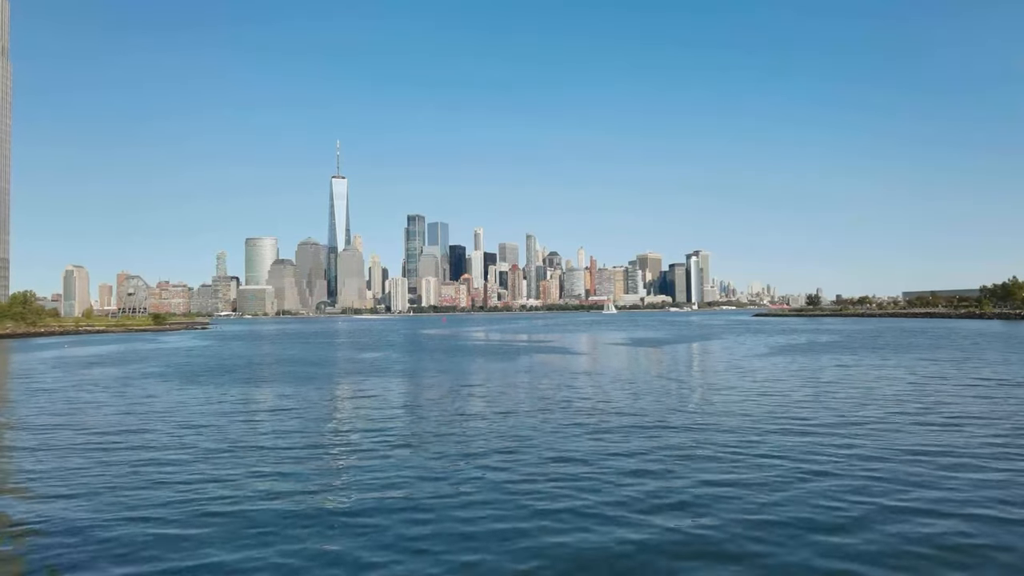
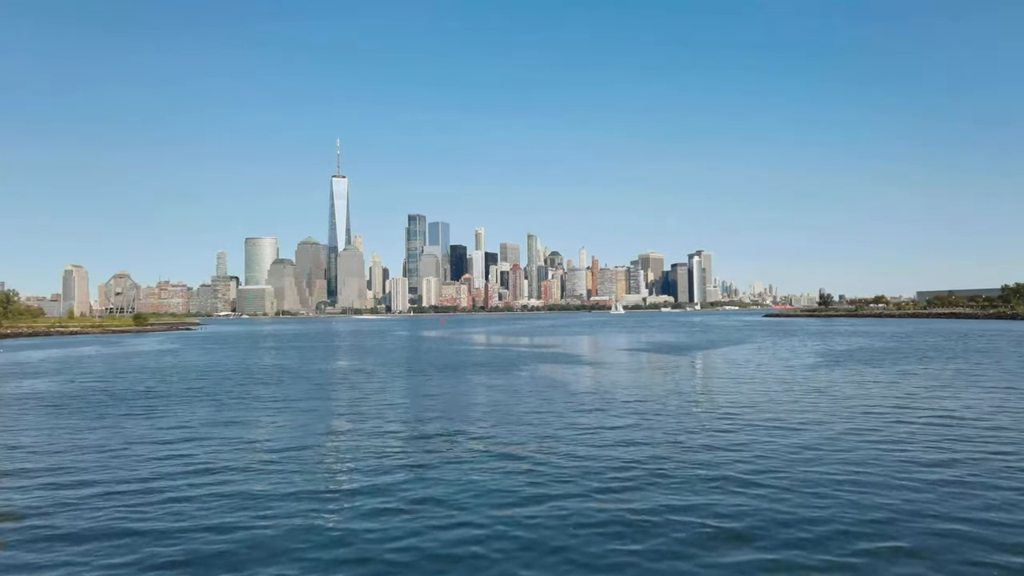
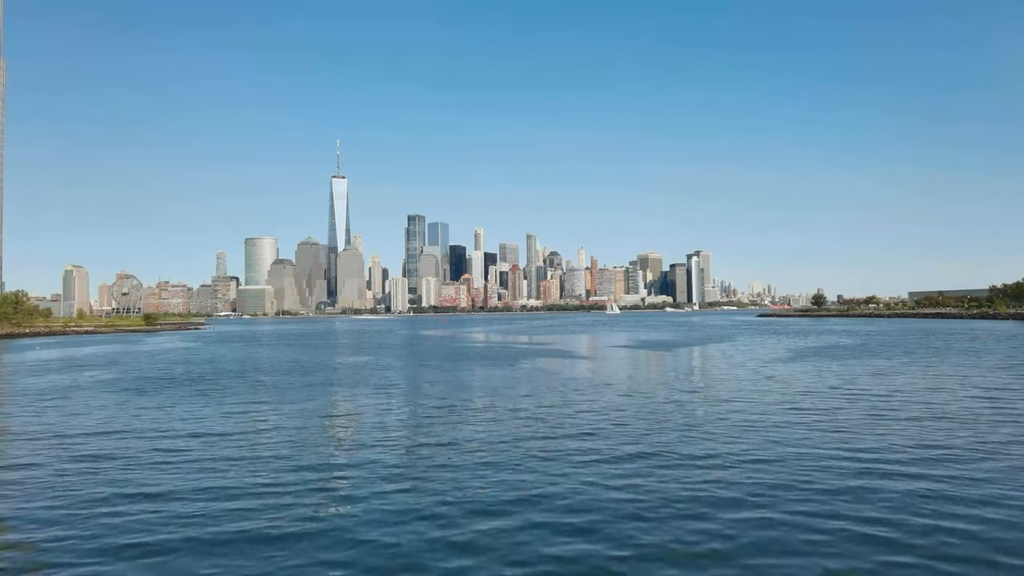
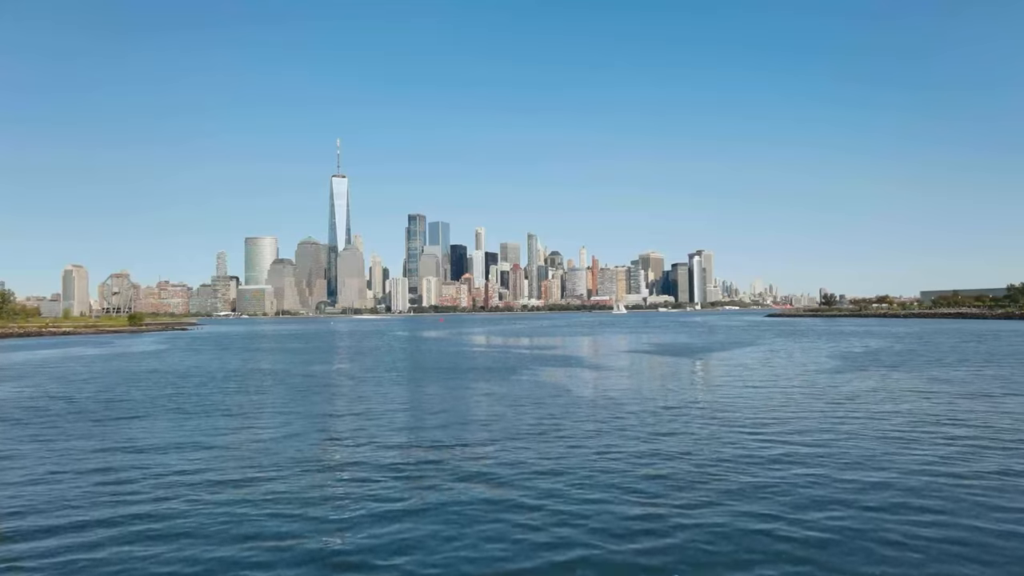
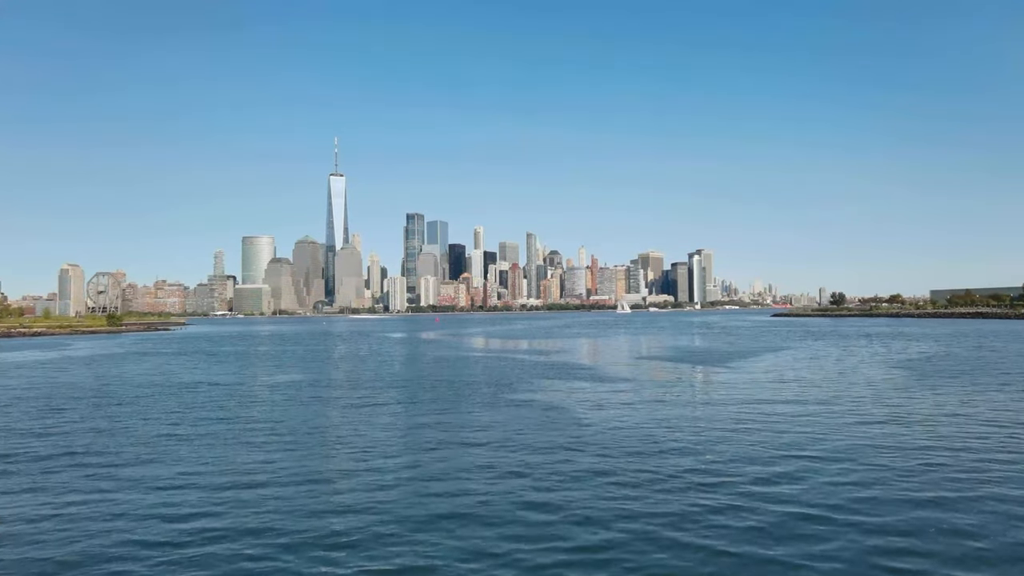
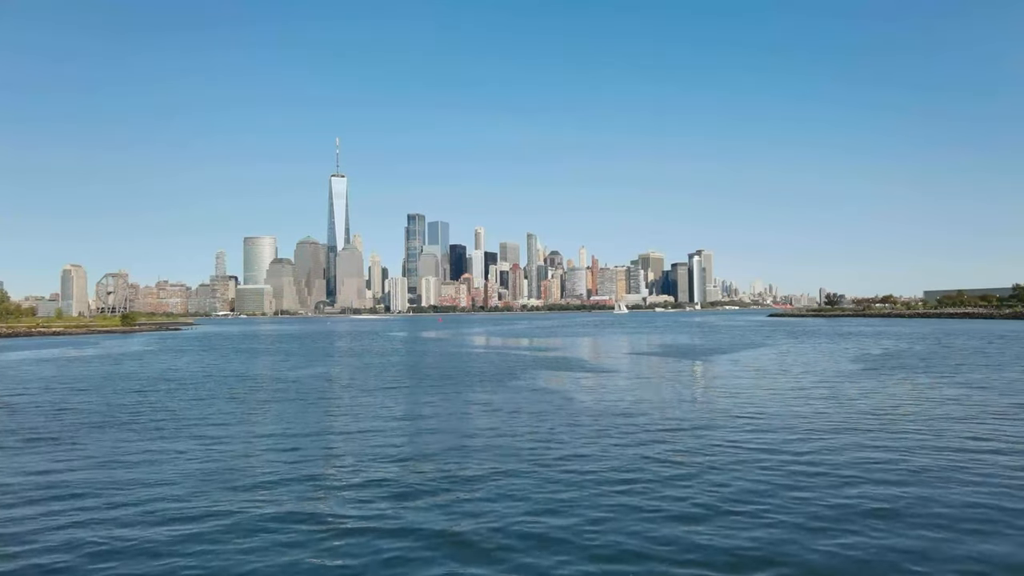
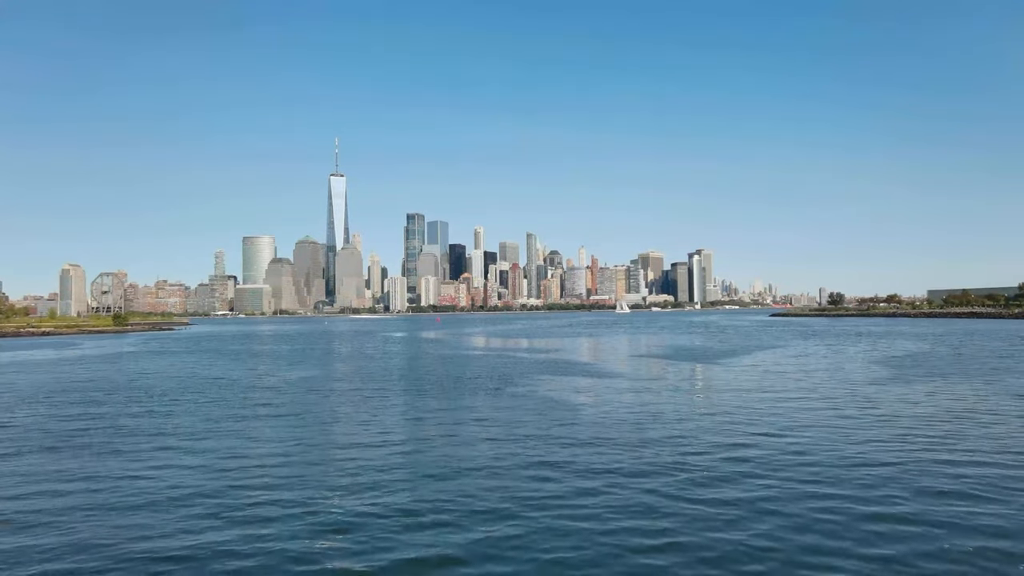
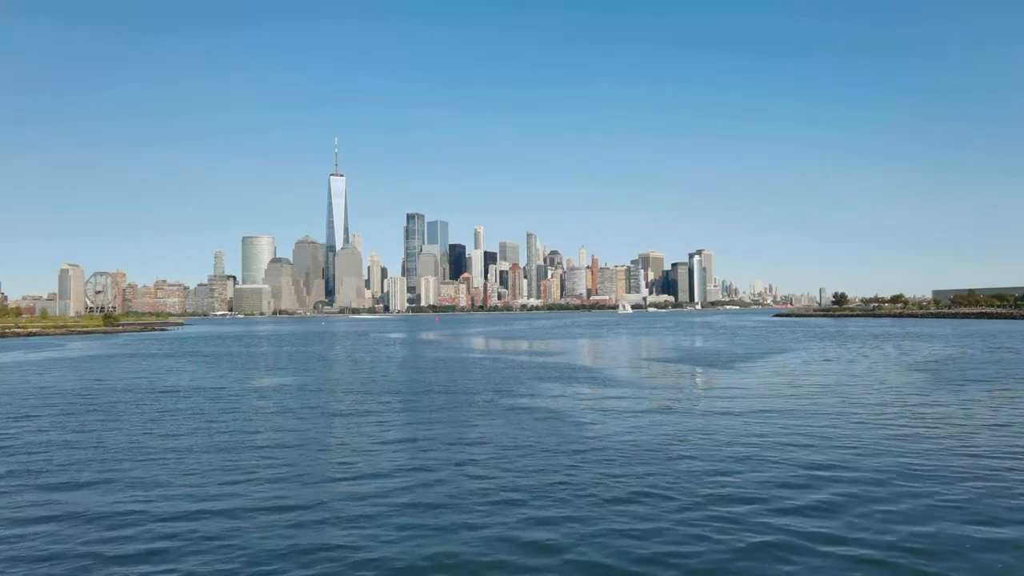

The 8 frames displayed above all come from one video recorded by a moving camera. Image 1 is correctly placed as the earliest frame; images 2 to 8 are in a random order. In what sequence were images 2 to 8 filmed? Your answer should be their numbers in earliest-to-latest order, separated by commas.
3, 2, 4, 6, 7, 5, 8
